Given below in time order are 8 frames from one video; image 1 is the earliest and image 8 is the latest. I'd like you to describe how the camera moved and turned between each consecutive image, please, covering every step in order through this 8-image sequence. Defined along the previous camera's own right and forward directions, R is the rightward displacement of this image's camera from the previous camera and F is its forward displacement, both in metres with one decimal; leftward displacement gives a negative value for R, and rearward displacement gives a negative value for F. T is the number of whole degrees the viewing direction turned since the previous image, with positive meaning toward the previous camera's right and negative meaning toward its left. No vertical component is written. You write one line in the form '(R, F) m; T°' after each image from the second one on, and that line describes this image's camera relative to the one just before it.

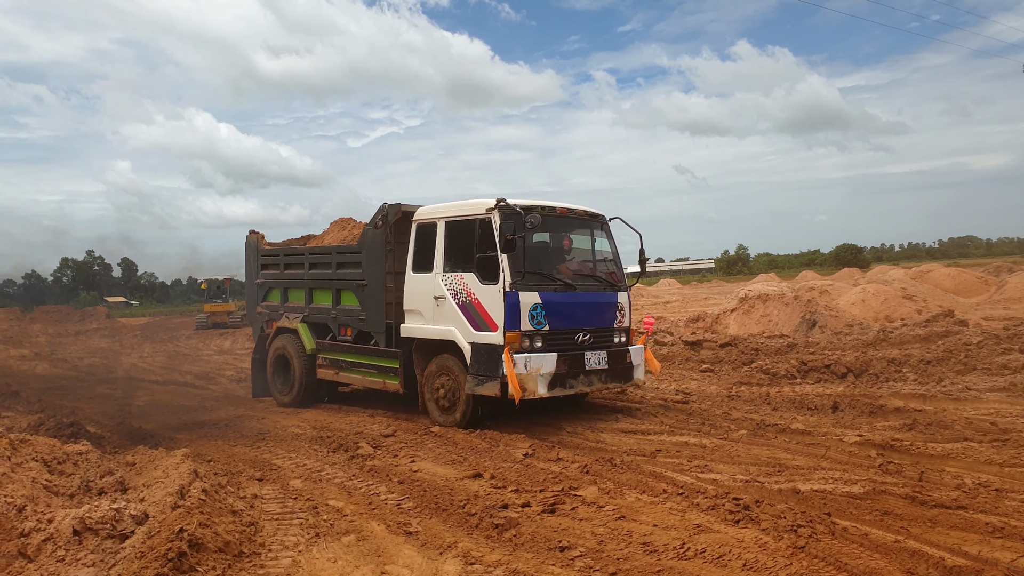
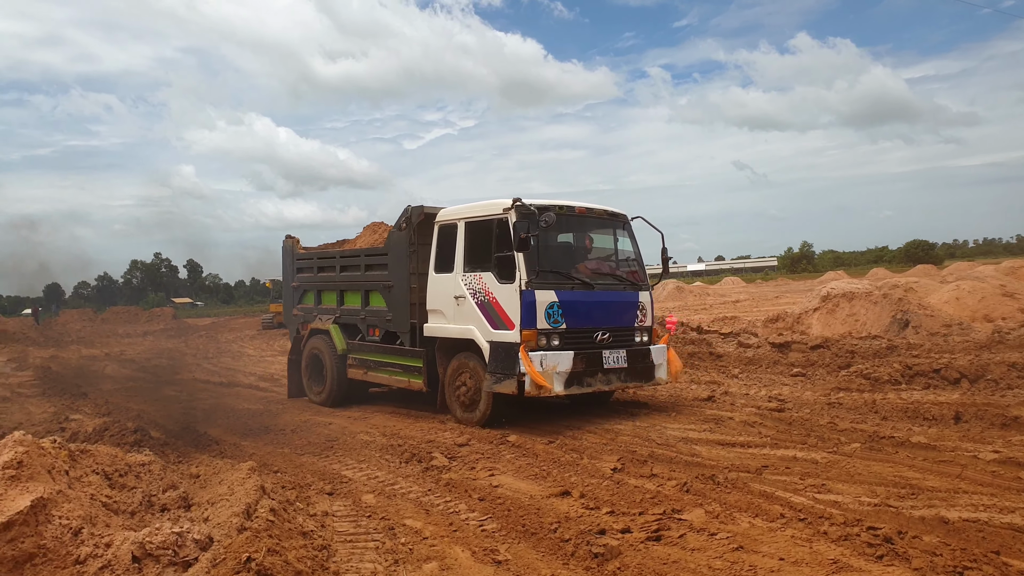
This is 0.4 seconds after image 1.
(-0.3, +0.5) m; -4°
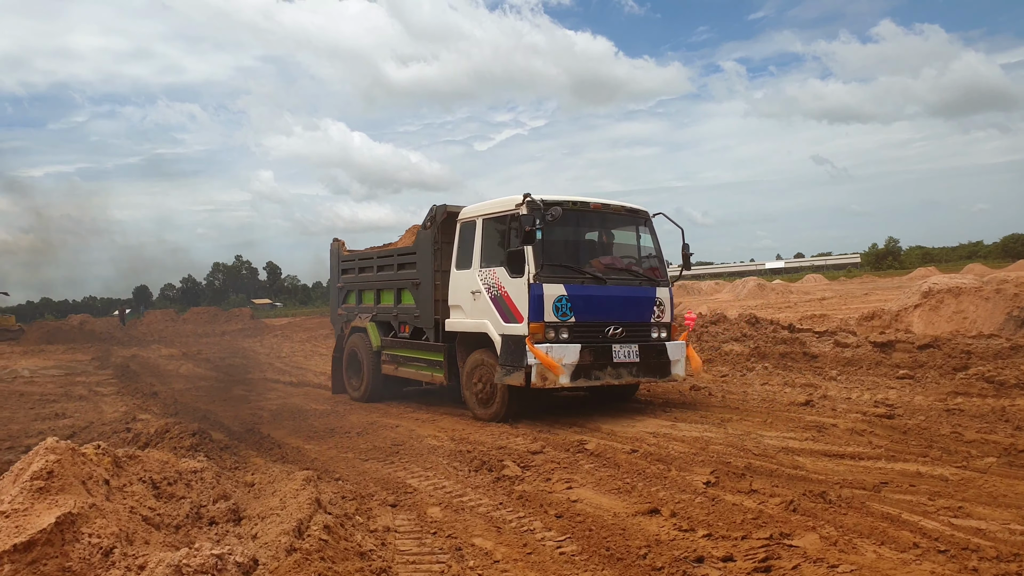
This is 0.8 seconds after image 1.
(-0.1, +0.6) m; -5°
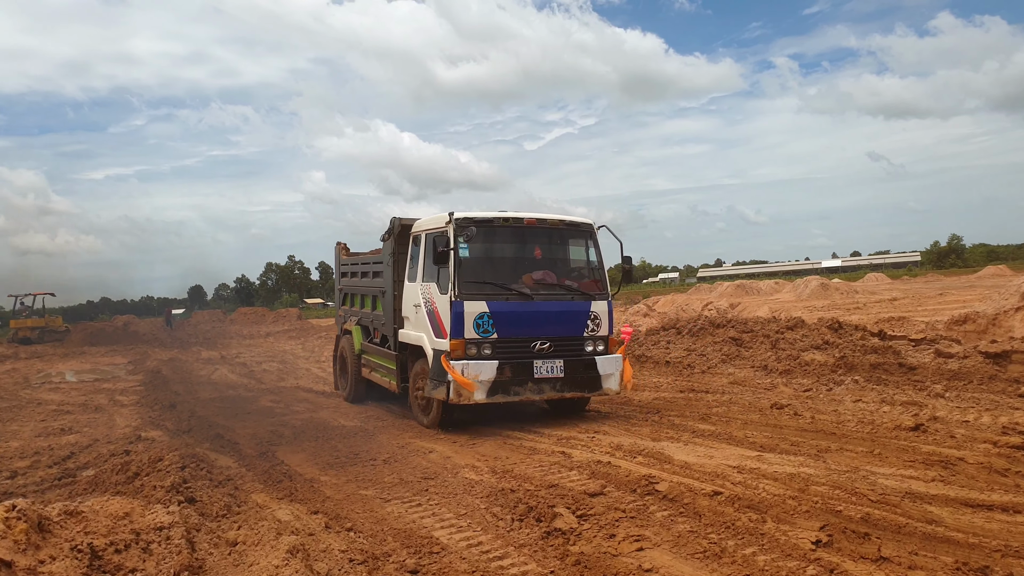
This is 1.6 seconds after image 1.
(0.0, +1.2) m; -4°
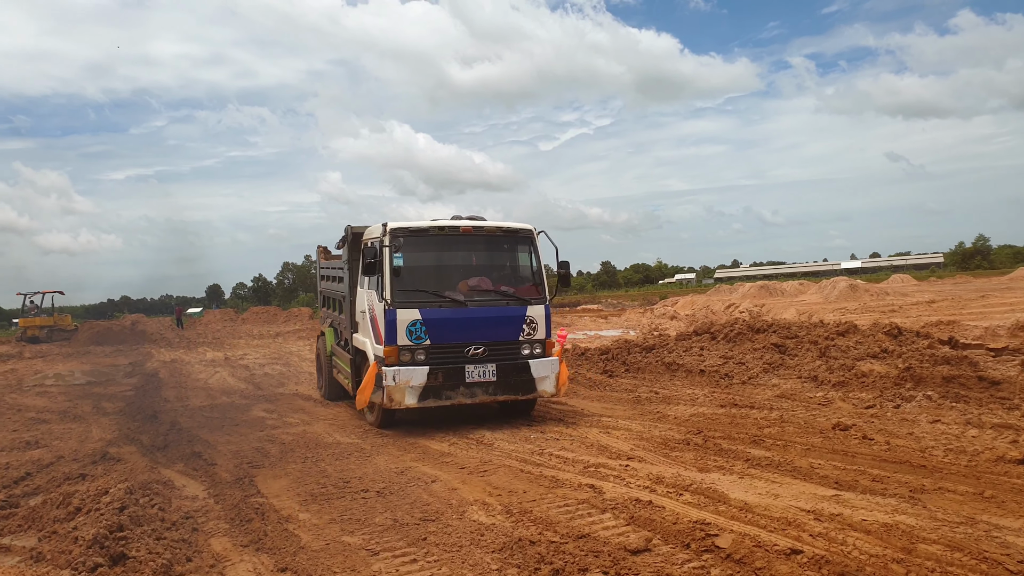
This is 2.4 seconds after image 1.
(0.0, +1.1) m; -1°
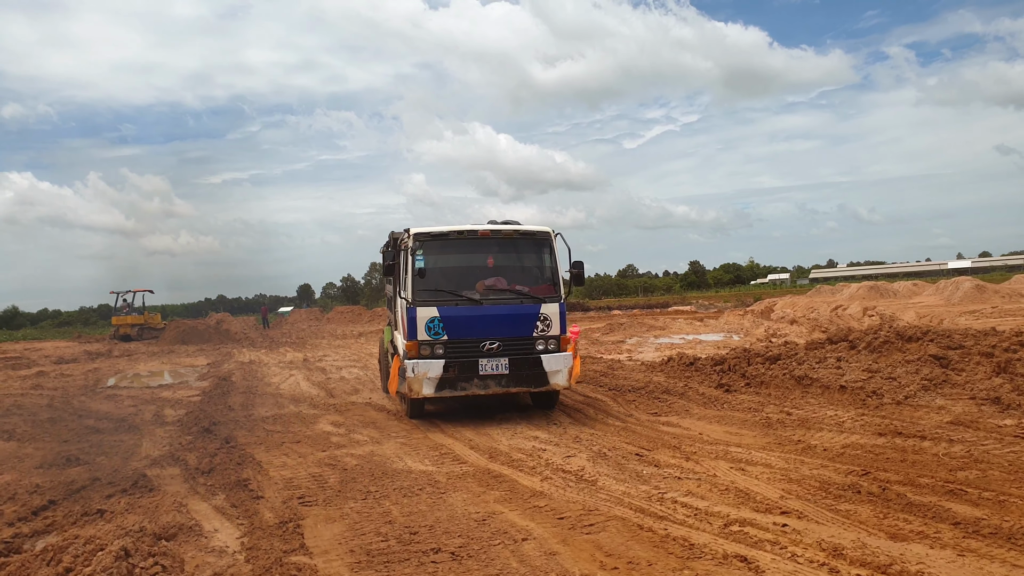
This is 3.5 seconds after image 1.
(-0.2, +1.4) m; -6°
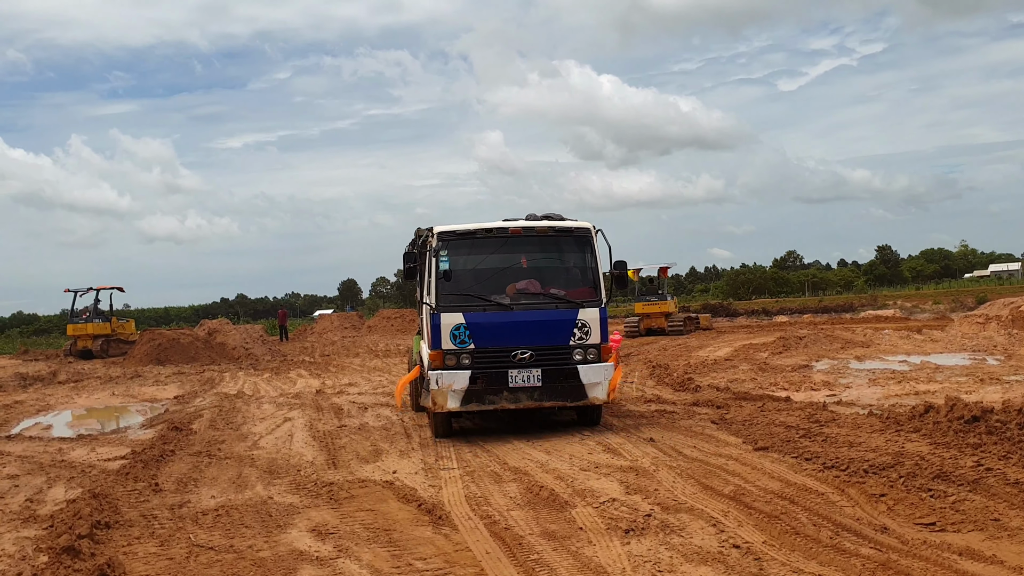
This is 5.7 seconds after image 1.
(+0.5, +7.6) m; -10°
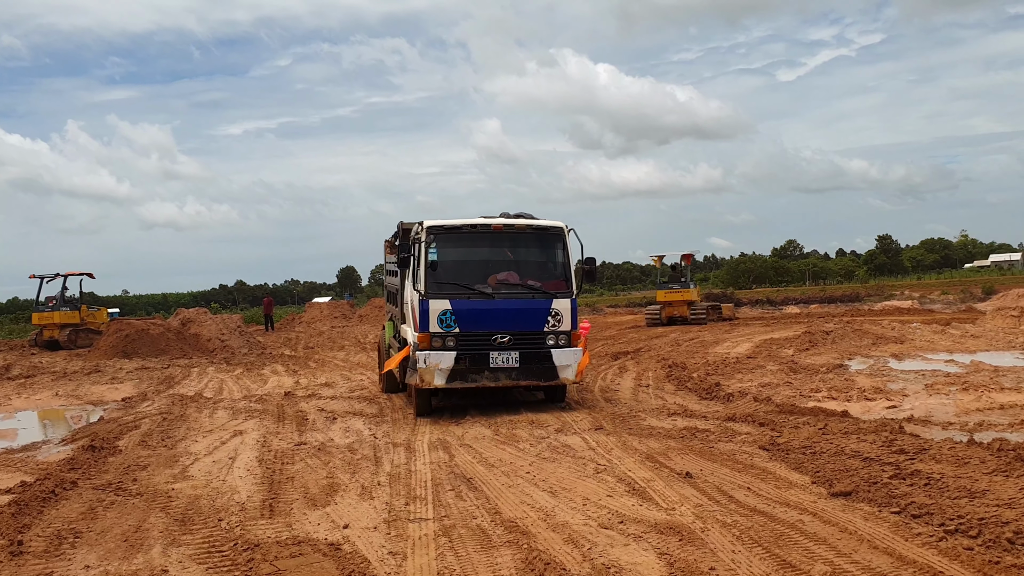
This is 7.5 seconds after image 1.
(0.0, +2.1) m; 0°
